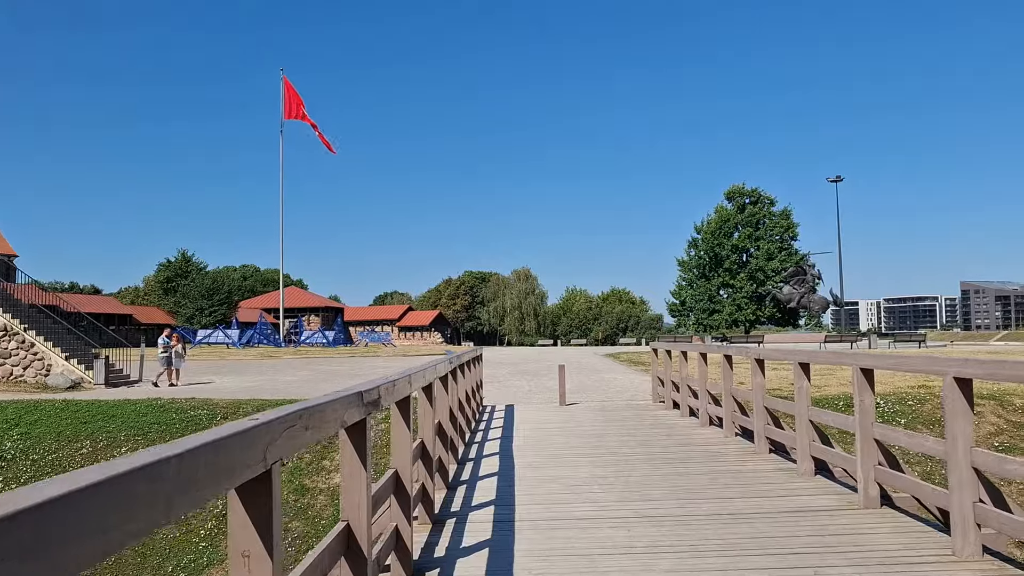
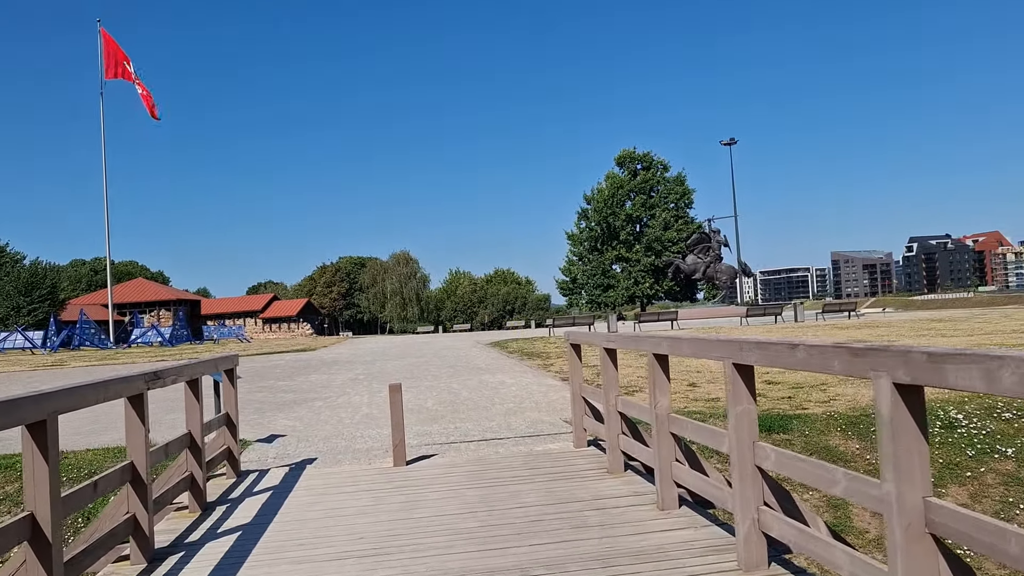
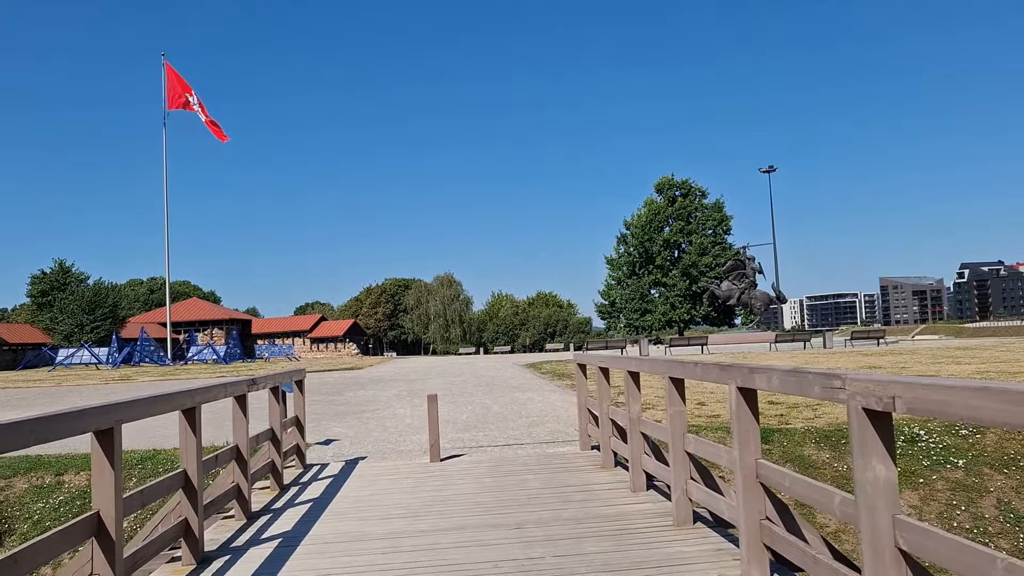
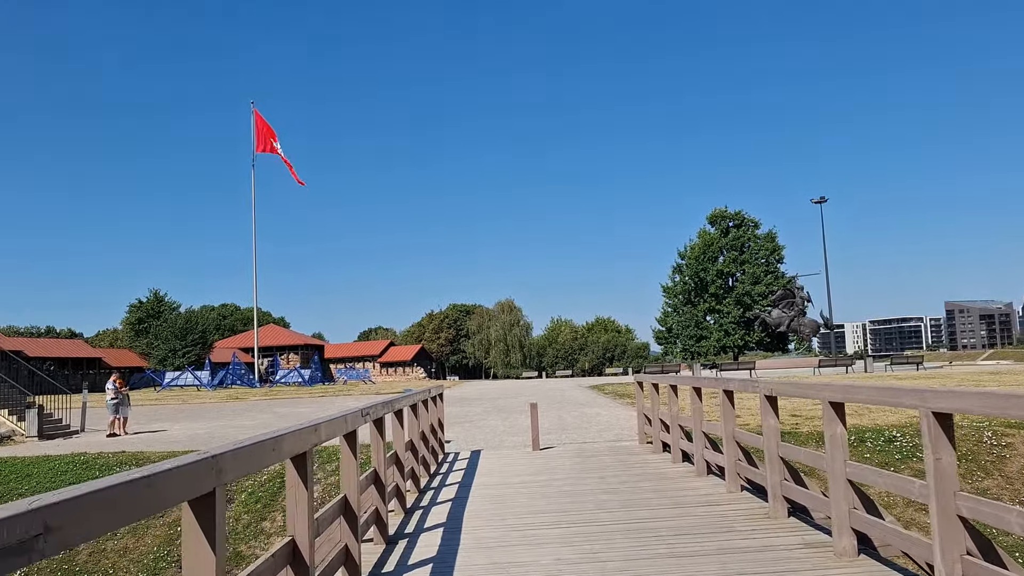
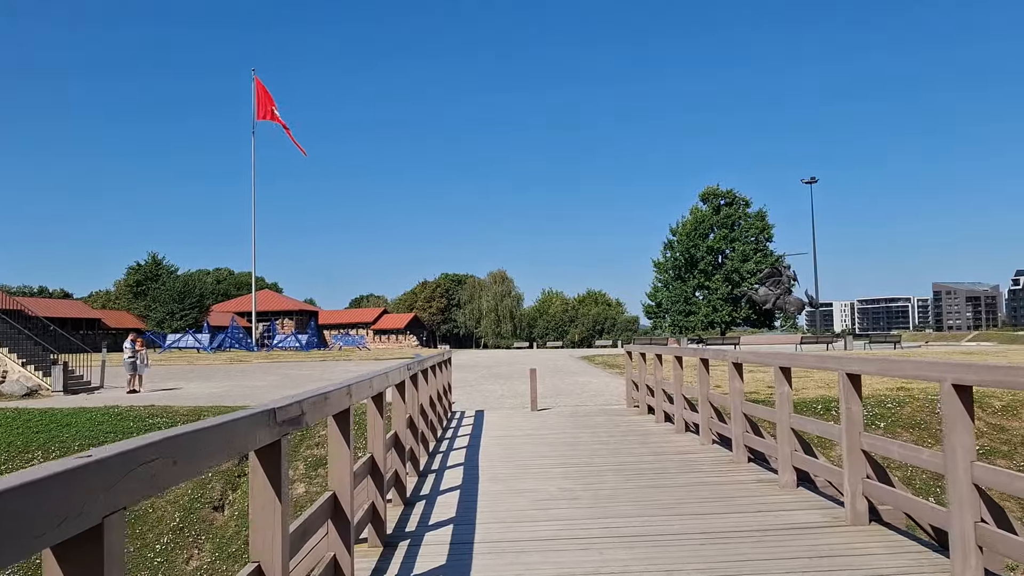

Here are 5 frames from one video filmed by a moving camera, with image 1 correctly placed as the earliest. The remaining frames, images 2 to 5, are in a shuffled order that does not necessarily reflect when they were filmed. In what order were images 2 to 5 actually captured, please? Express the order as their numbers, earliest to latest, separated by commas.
5, 4, 3, 2
